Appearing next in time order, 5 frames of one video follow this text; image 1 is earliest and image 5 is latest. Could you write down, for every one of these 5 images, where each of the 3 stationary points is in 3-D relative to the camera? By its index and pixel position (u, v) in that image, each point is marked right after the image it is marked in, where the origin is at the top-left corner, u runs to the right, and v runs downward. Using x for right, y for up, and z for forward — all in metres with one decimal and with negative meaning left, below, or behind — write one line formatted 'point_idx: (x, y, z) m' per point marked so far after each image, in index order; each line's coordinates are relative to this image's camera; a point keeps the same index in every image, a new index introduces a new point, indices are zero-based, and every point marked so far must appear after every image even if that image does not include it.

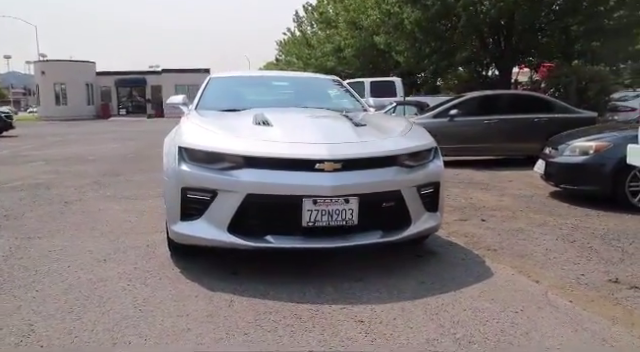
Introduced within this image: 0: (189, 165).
0: (-0.9, +0.1, +3.7) m
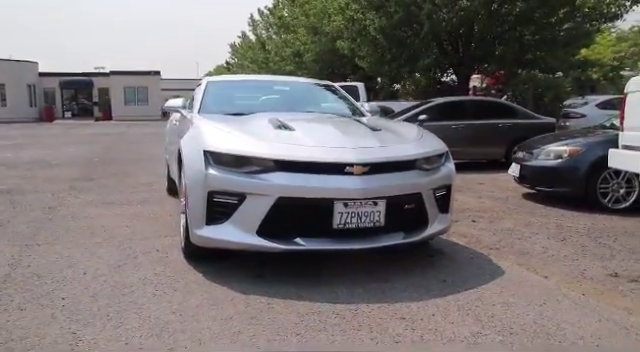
0: (-0.7, +0.1, +3.8) m
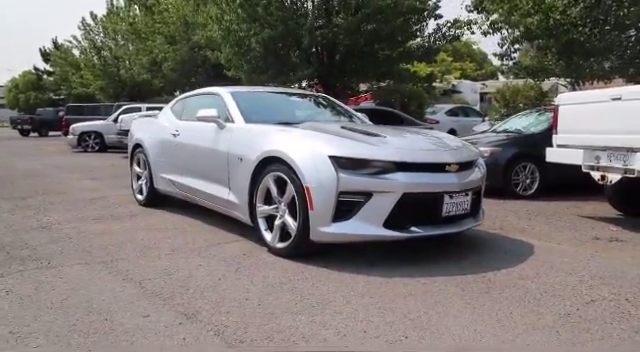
0: (+0.2, 0.0, +4.3) m
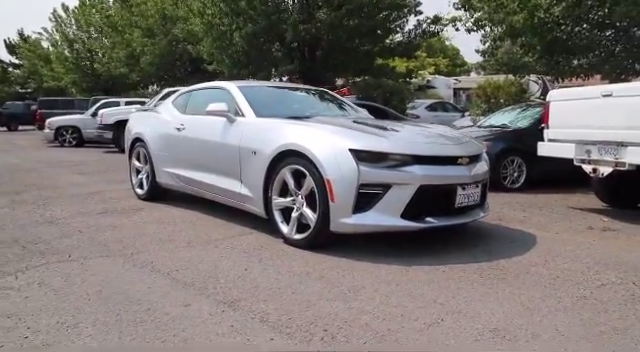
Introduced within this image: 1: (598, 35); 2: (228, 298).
0: (+0.3, +0.1, +4.4) m
1: (+5.0, +2.5, +10.0) m
2: (-0.6, -0.8, +3.5) m
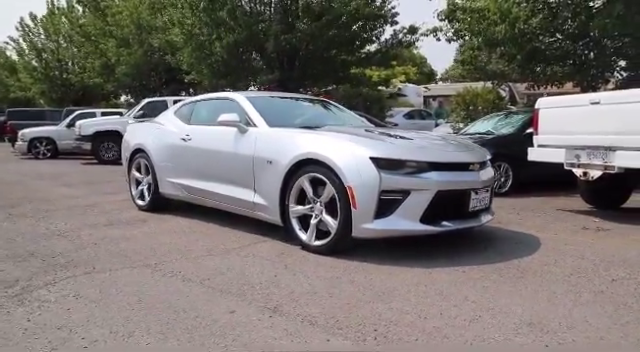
0: (+0.5, 0.0, +4.6) m
1: (+4.8, +2.5, +10.5) m
2: (-0.3, -0.8, +3.7) m
